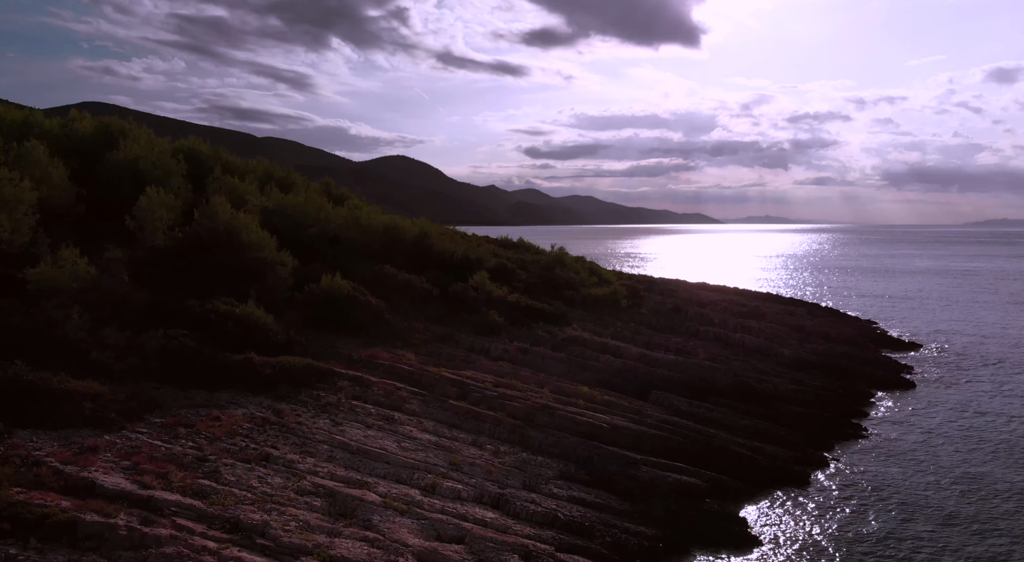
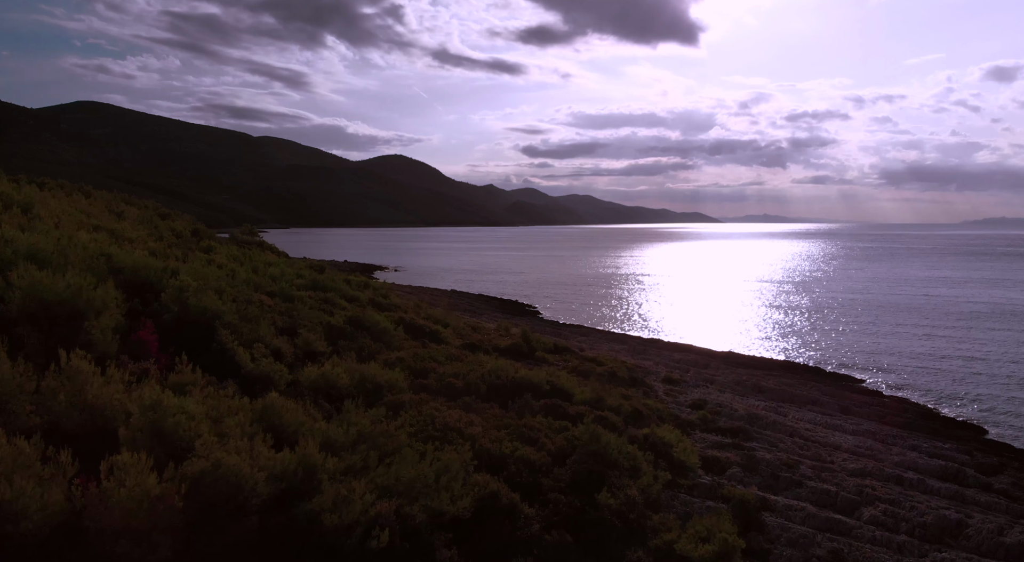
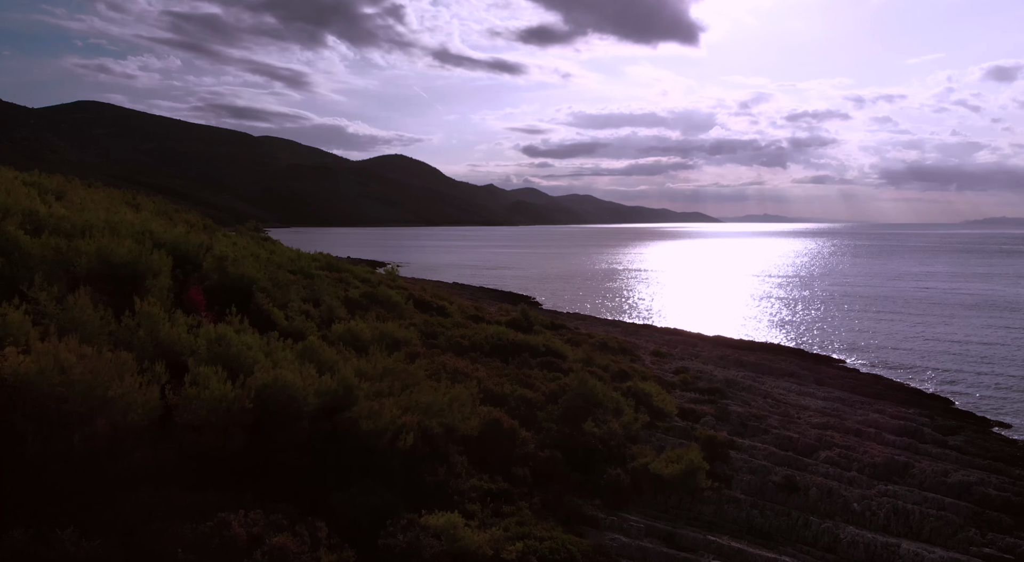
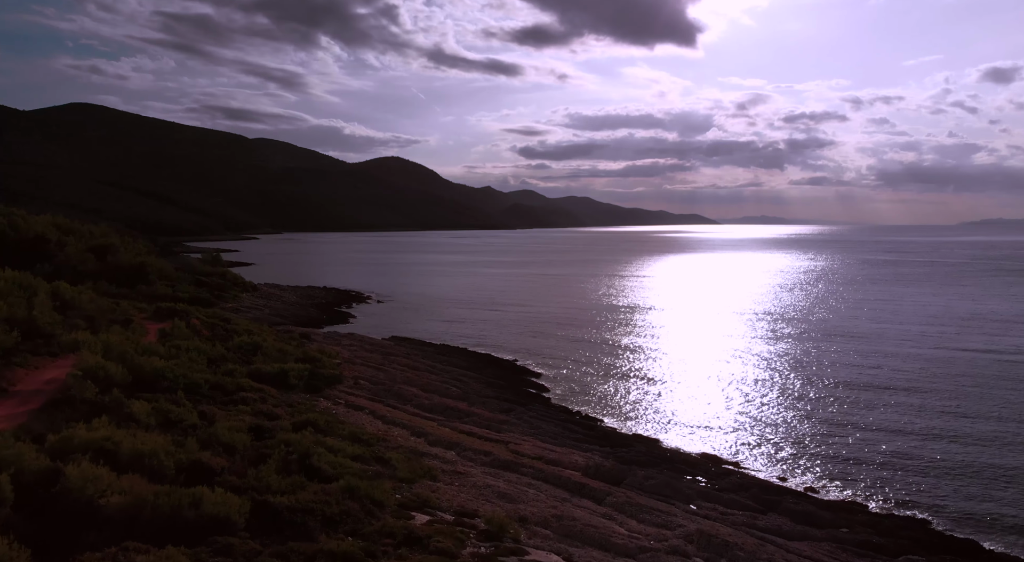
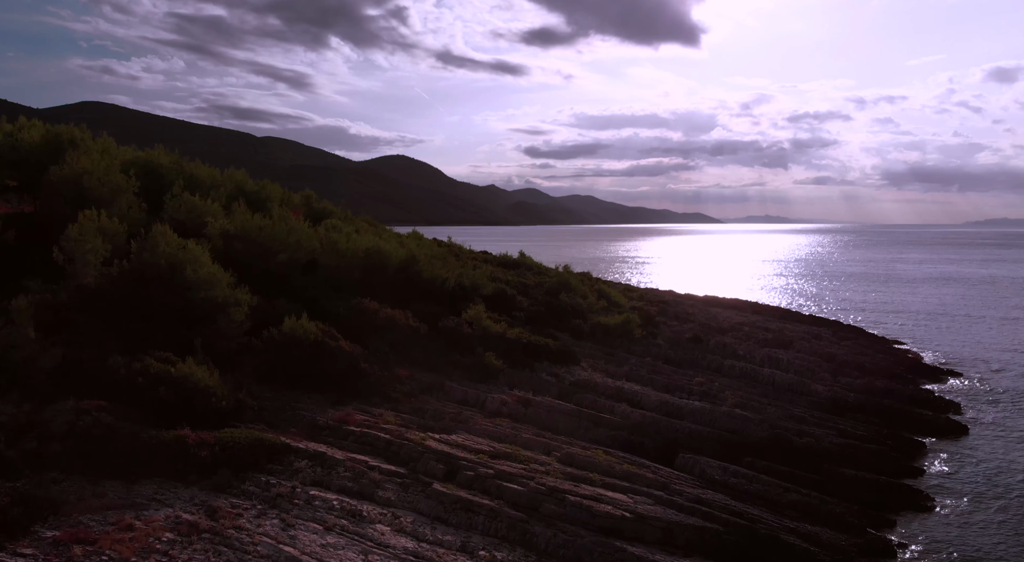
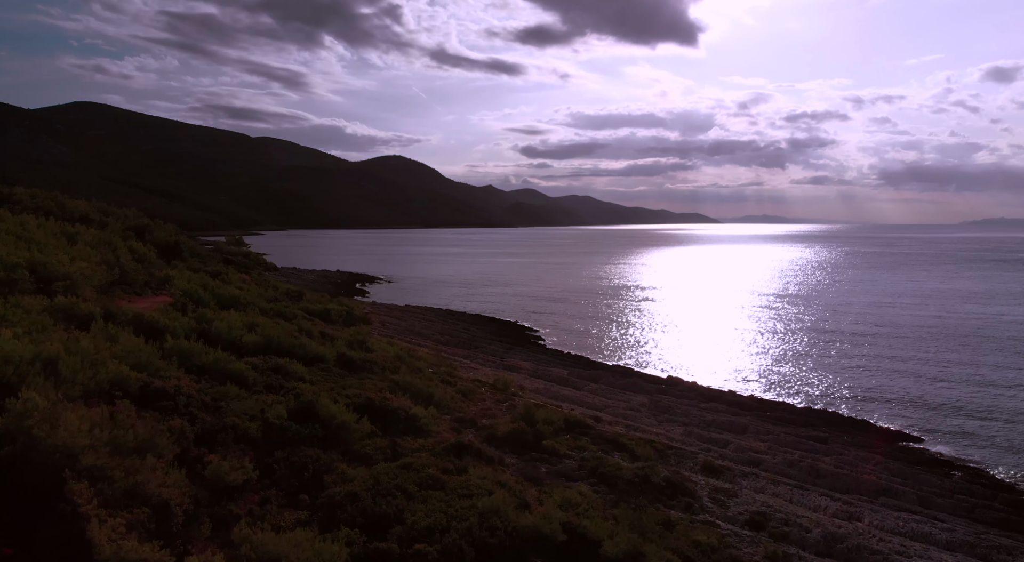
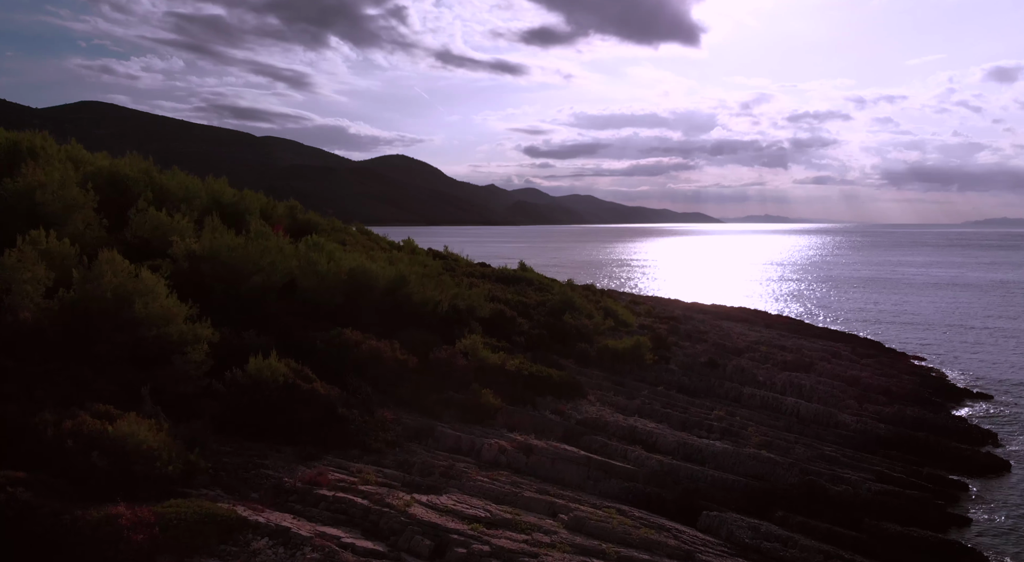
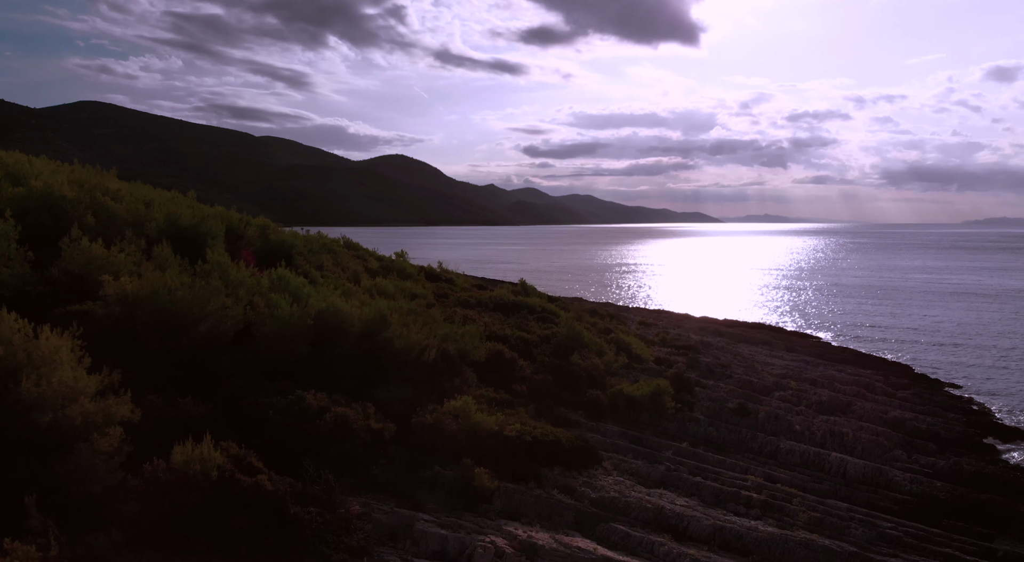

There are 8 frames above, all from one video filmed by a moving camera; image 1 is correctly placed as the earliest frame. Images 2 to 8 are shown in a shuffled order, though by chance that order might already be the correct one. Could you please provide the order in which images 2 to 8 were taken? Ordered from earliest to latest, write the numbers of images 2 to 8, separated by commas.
5, 7, 8, 3, 2, 6, 4
